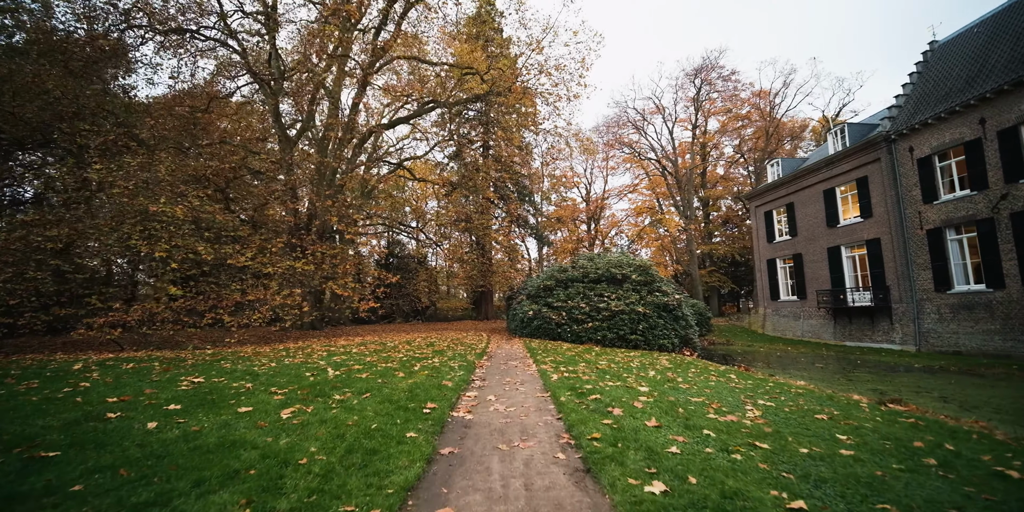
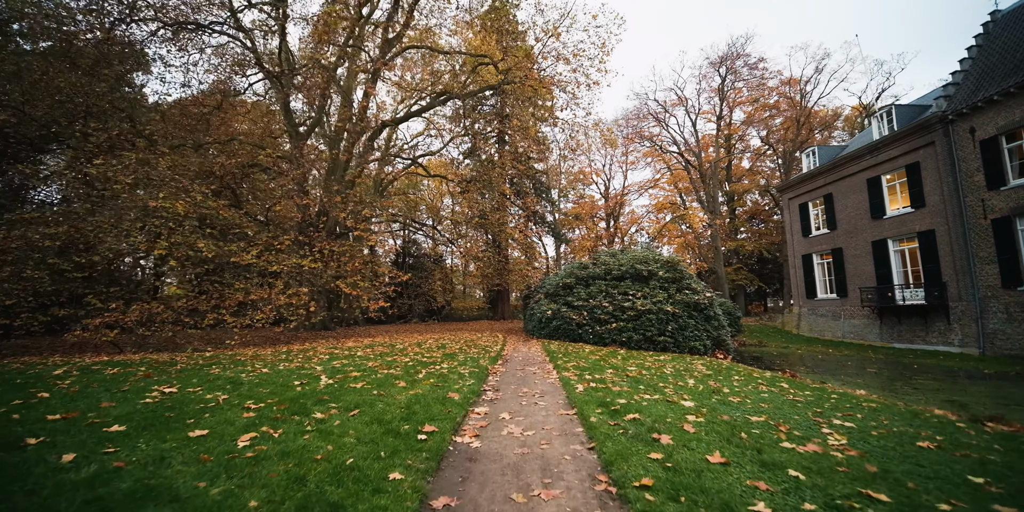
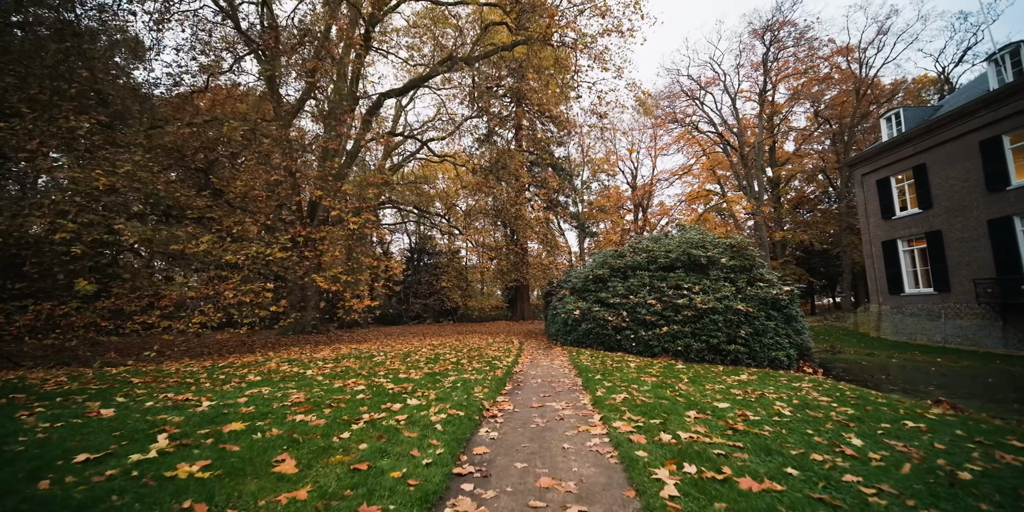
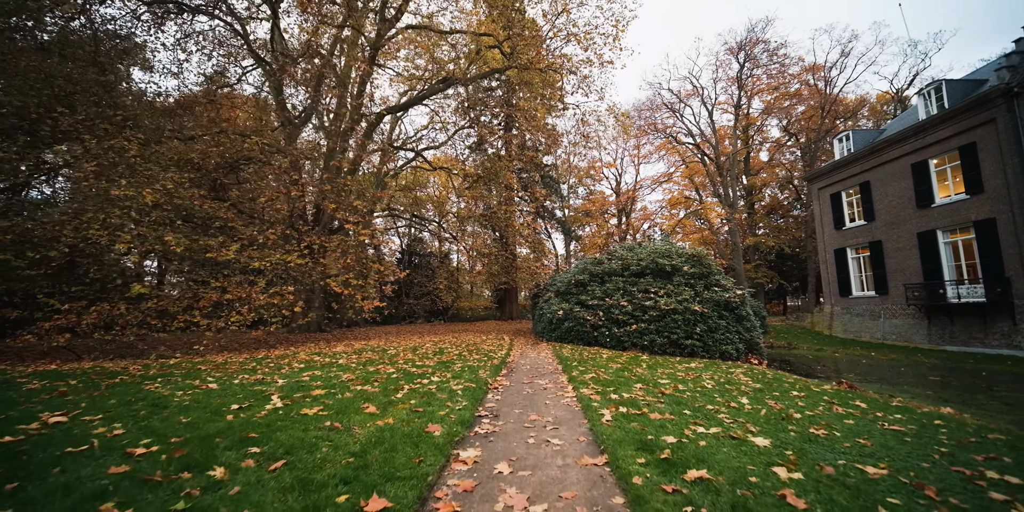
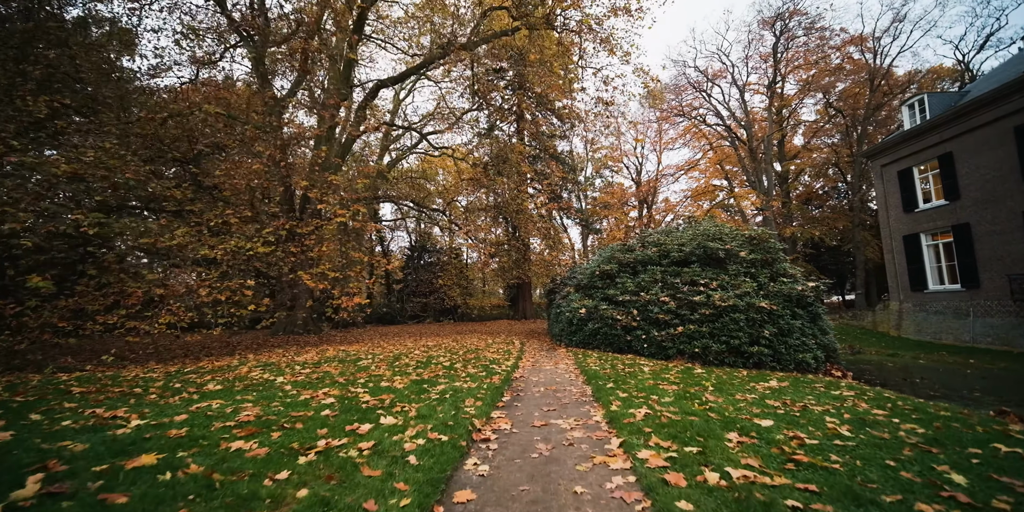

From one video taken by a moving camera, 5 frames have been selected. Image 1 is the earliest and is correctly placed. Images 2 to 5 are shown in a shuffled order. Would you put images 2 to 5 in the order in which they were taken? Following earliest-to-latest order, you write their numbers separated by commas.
2, 4, 3, 5
